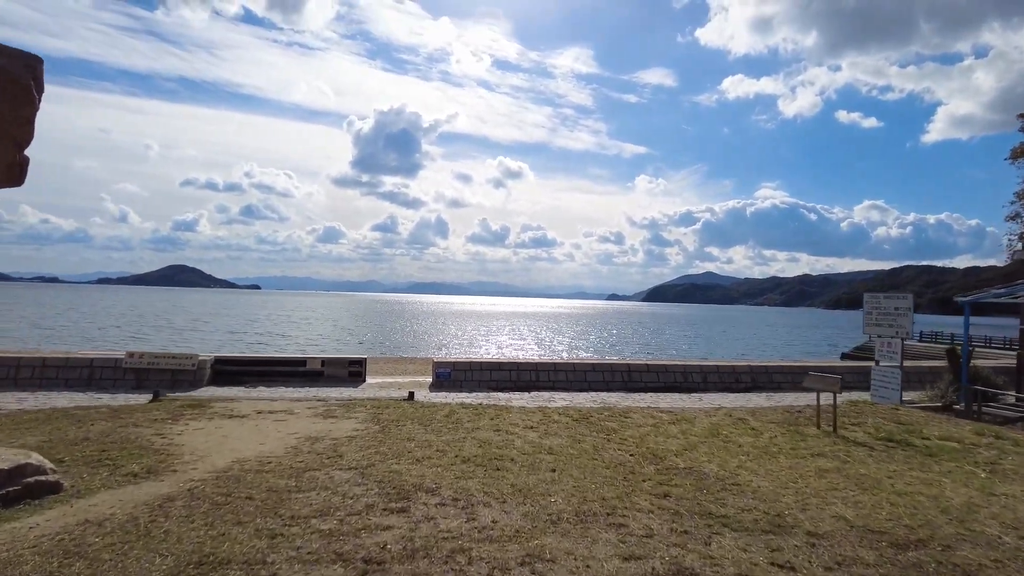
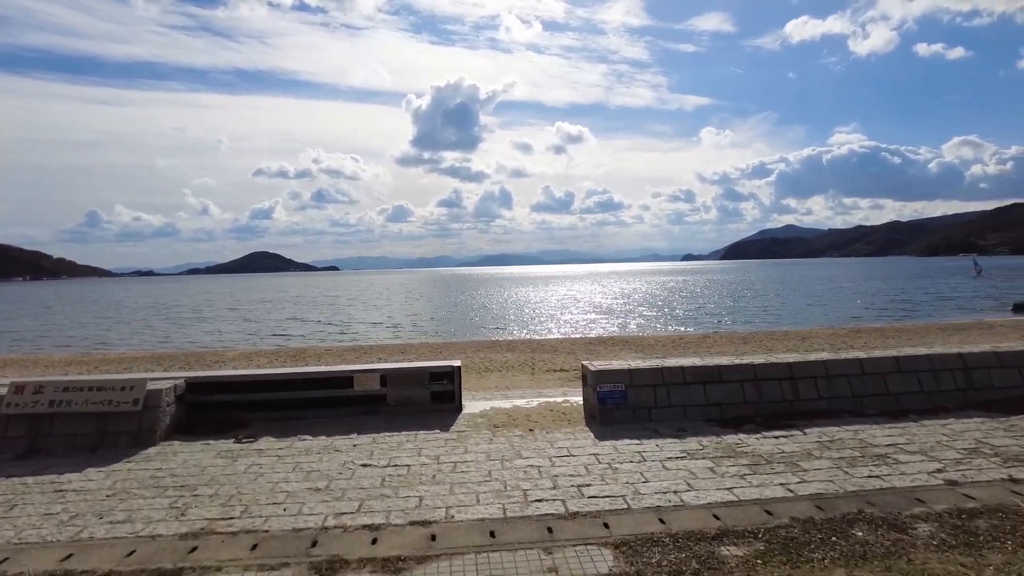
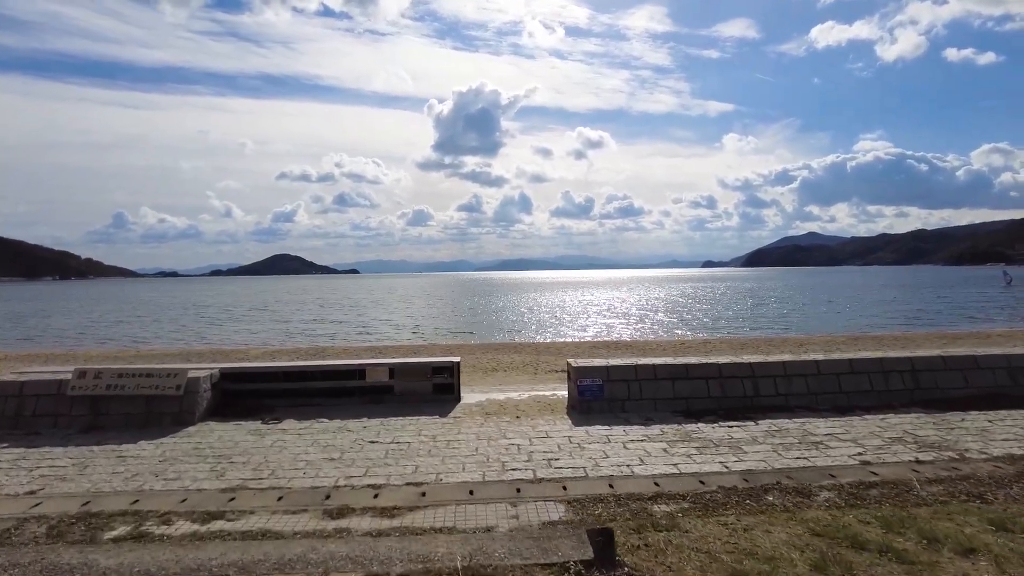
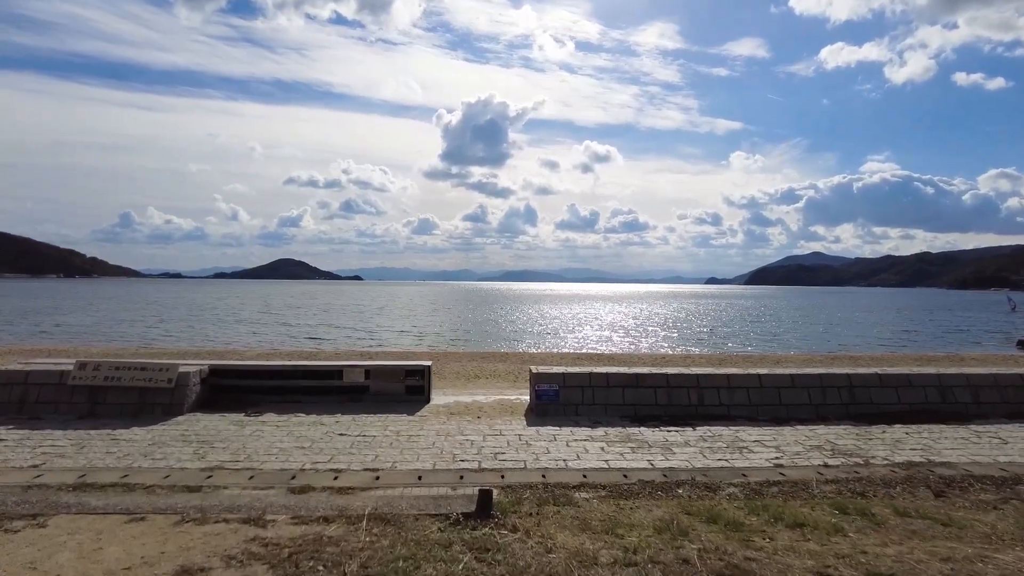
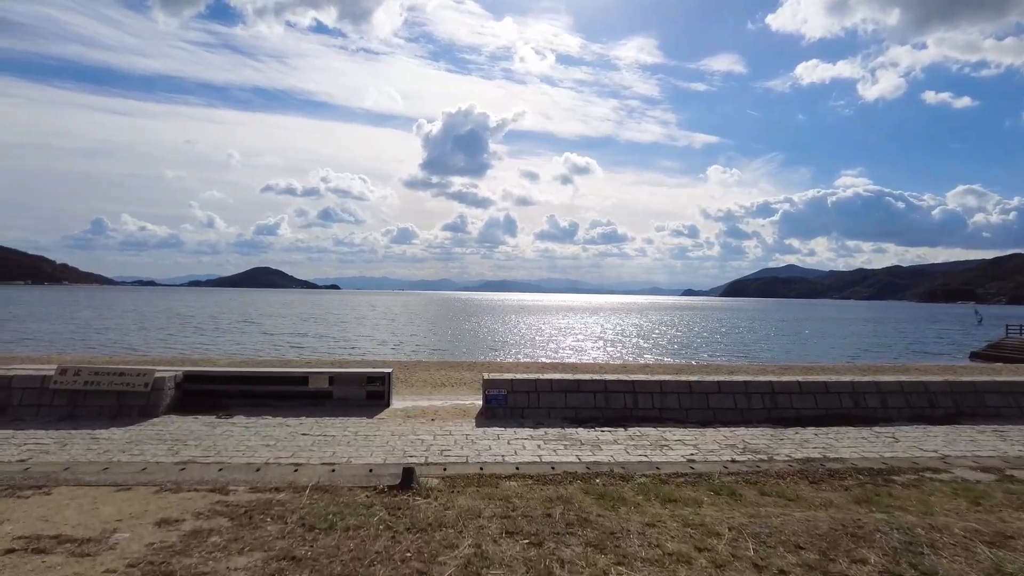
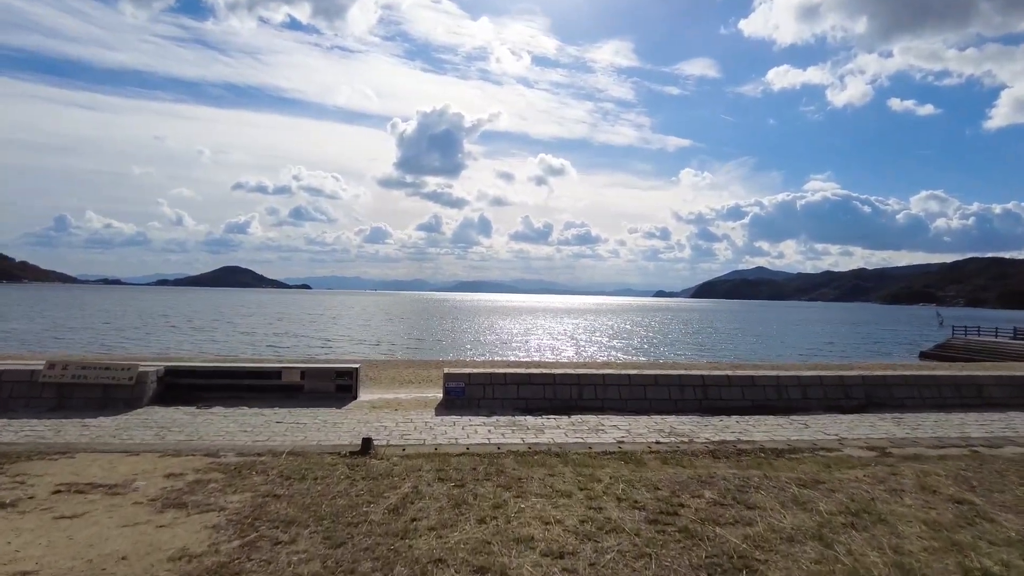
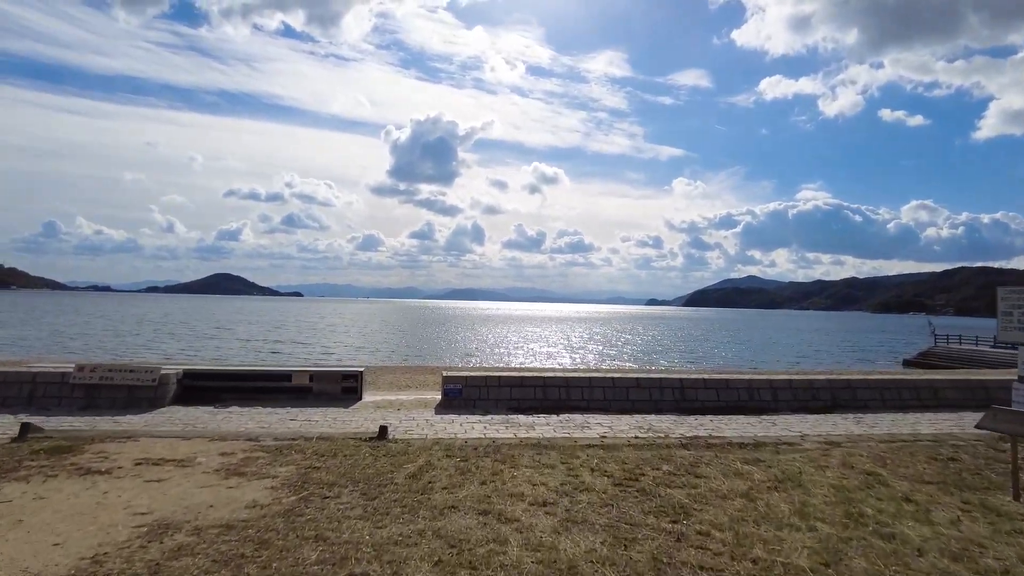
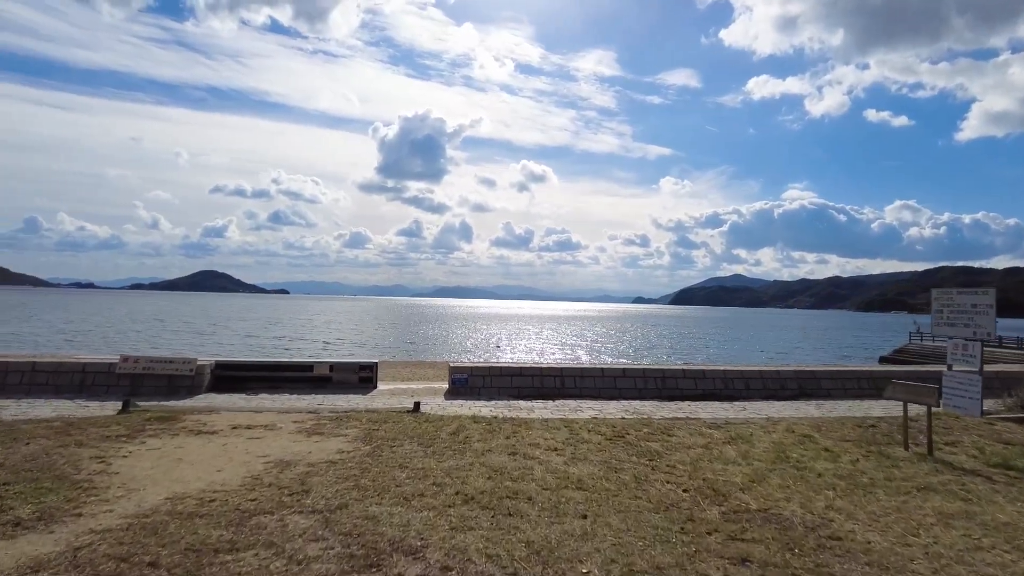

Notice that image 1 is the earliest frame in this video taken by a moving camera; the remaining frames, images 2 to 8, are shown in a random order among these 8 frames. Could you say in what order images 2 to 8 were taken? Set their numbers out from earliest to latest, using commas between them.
8, 7, 6, 5, 4, 3, 2
